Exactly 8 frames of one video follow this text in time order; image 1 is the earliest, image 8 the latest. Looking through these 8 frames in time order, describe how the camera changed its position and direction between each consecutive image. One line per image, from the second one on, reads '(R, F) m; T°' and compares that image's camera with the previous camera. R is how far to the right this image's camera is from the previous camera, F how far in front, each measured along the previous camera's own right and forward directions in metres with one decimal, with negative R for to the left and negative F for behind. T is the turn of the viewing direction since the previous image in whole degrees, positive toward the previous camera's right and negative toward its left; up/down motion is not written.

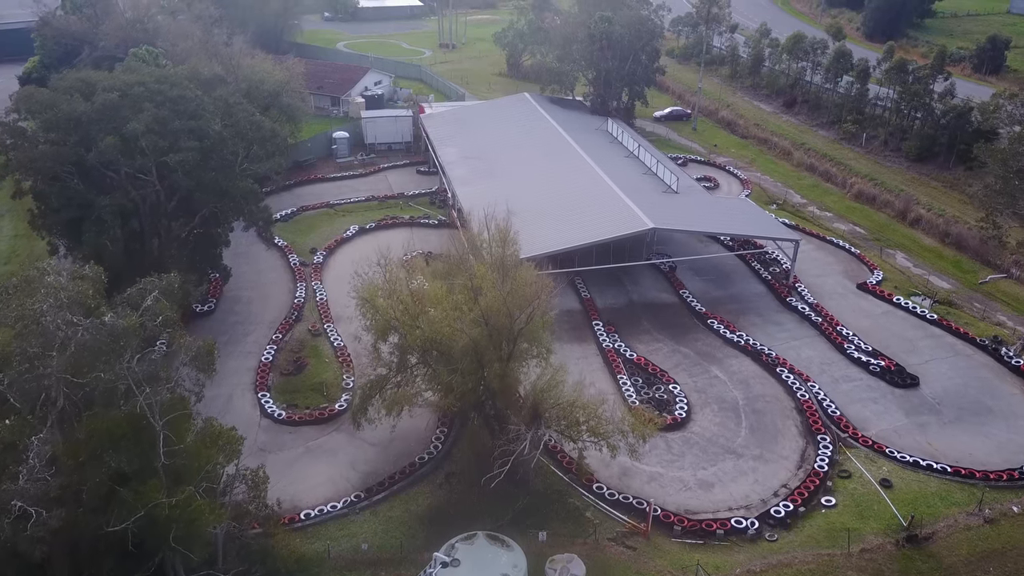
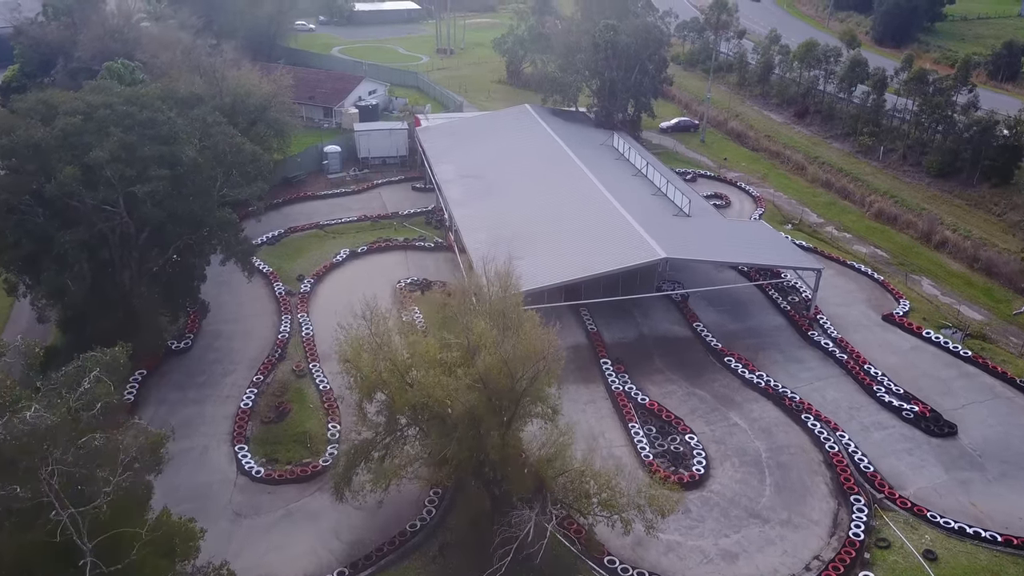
(-0.1, +2.1) m; 0°
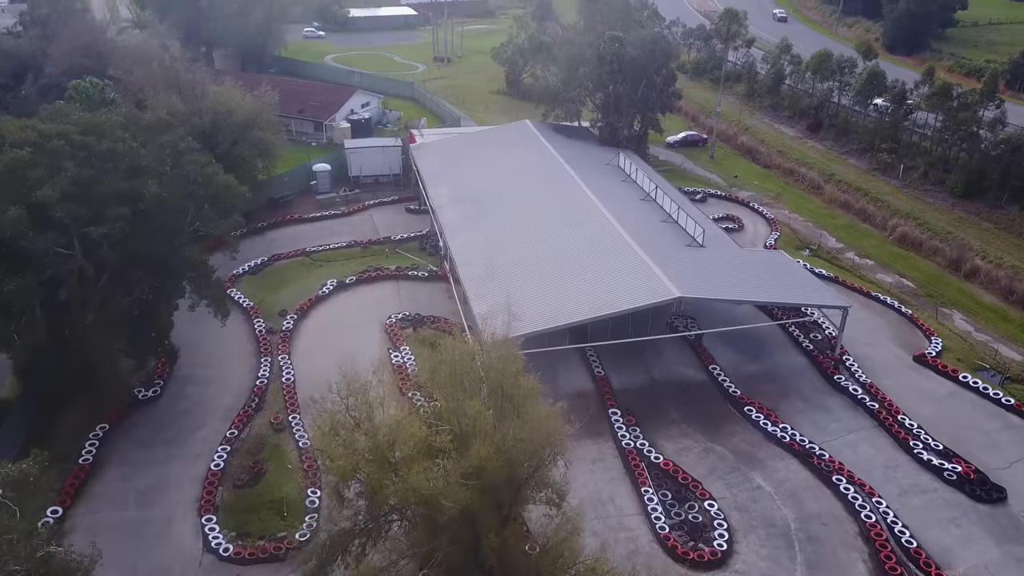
(0.0, +2.3) m; 0°
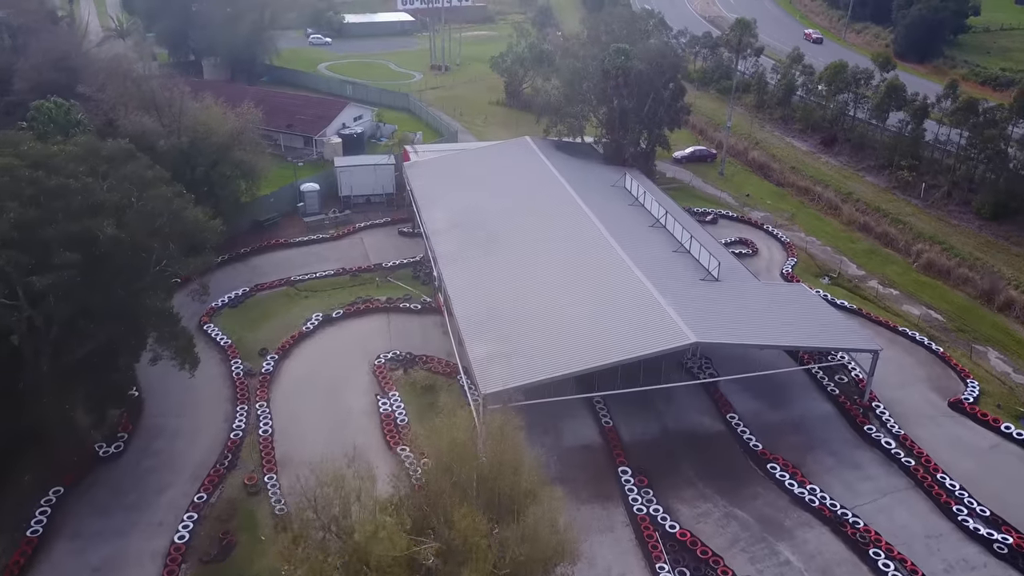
(0.0, +2.3) m; 0°
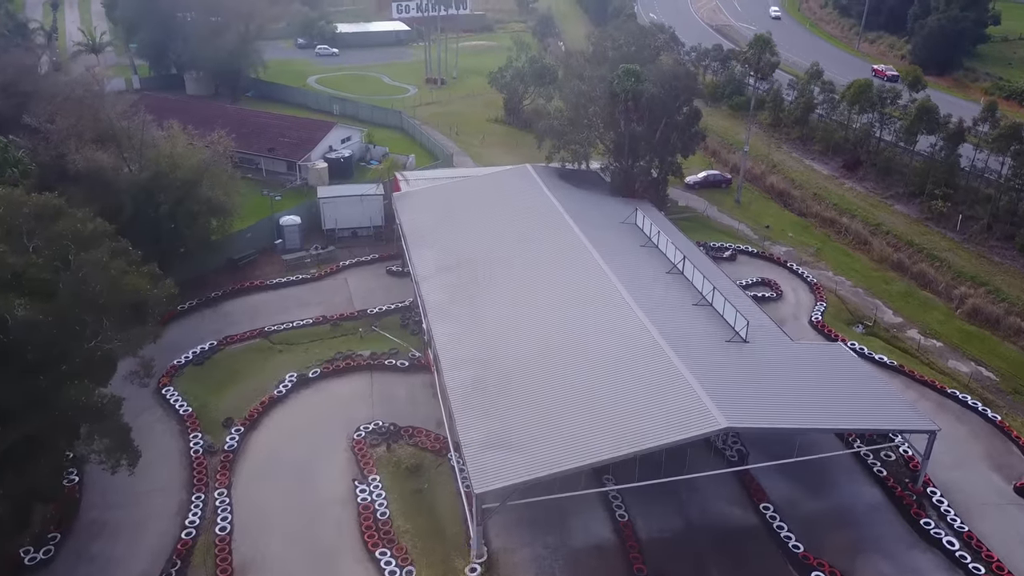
(0.0, +3.3) m; 0°
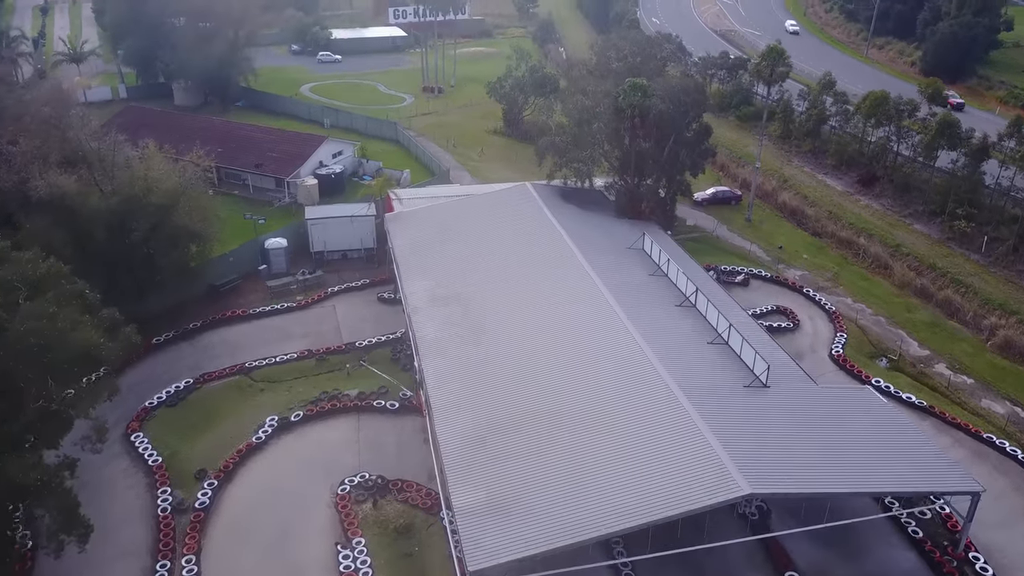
(0.0, +2.0) m; 0°
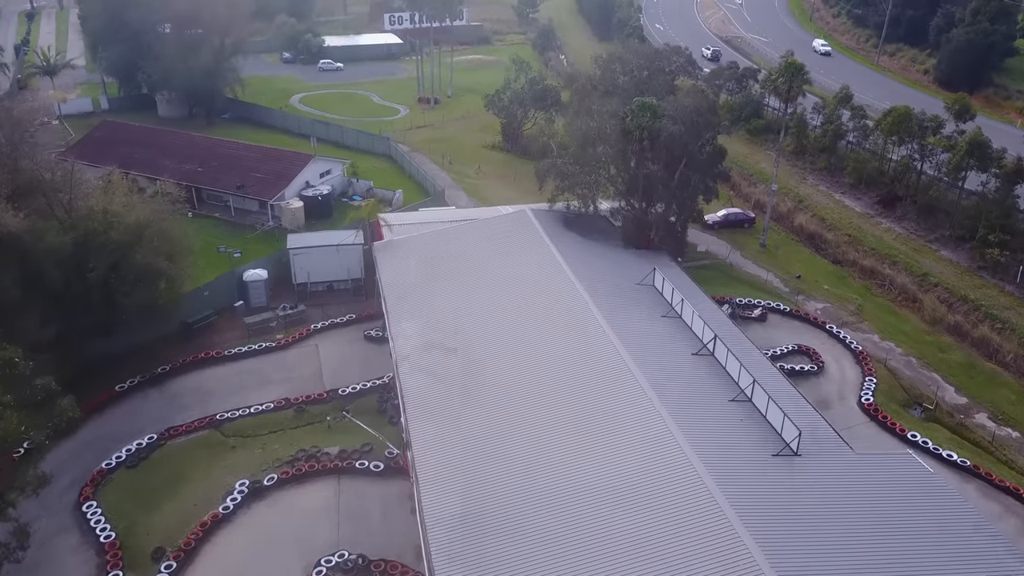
(0.0, +2.5) m; 0°
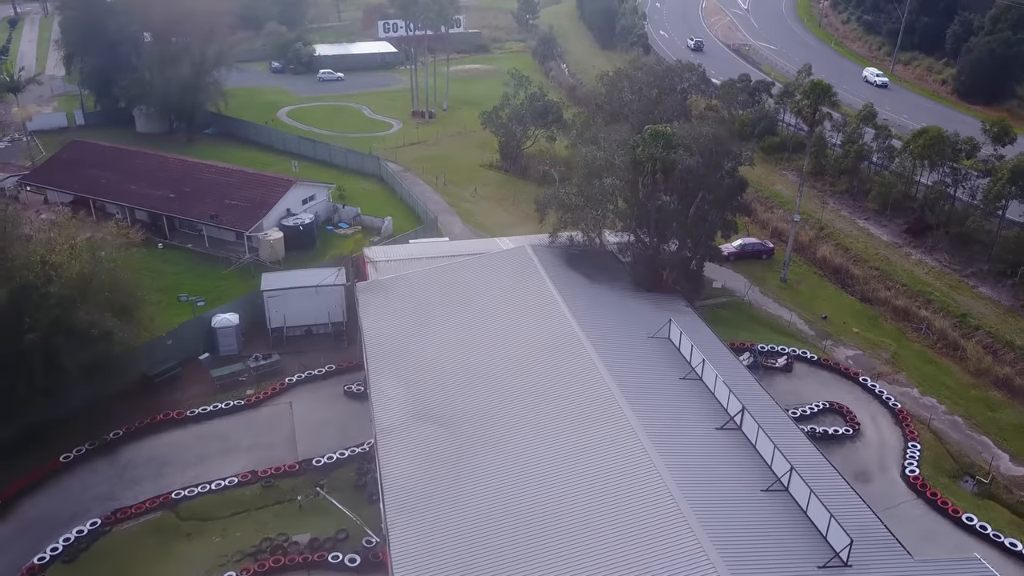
(+0.1, +3.0) m; 0°
